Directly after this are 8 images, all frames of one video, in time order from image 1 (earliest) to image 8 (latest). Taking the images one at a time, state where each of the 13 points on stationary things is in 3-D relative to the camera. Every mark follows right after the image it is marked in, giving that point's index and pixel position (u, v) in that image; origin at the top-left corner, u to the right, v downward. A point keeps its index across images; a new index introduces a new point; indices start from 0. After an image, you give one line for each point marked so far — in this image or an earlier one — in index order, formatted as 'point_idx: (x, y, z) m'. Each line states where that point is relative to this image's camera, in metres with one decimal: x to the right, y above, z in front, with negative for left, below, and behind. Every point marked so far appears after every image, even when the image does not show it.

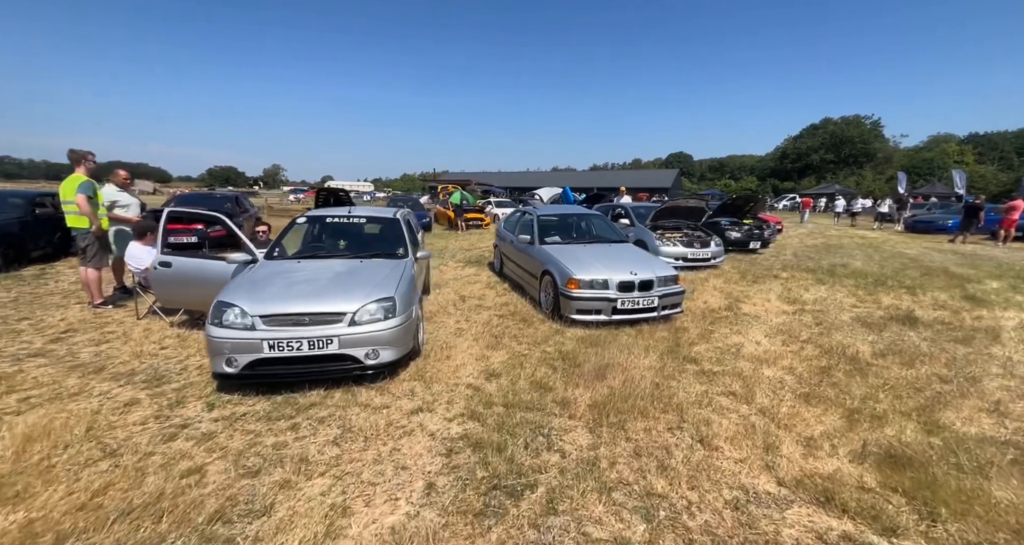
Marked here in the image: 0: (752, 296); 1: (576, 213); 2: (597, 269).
0: (+3.8, -0.4, +6.3) m
1: (+1.1, +1.0, +6.7) m
2: (+1.0, 0.0, +4.6) m
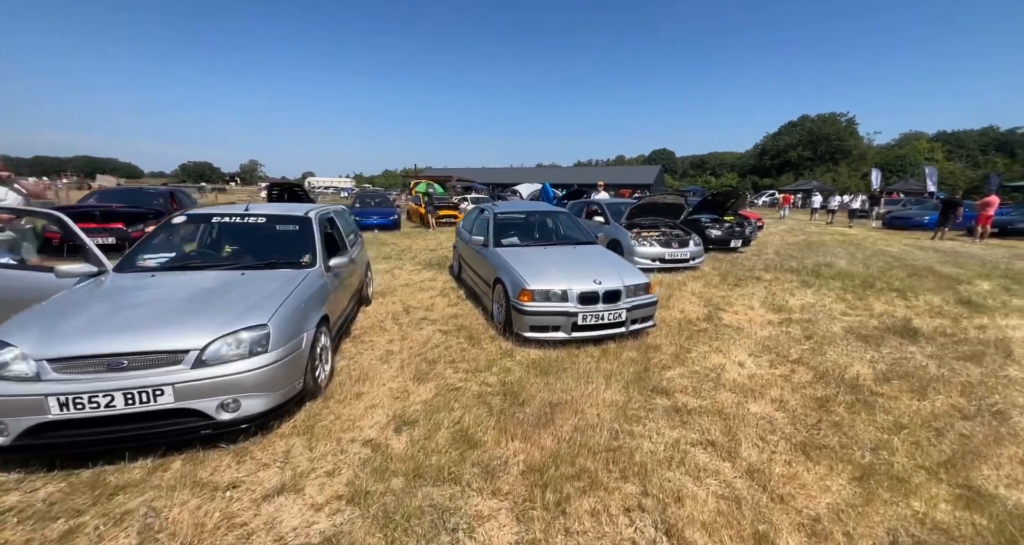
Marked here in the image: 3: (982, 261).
0: (+3.2, -0.5, +5.7) m
1: (+0.4, +1.0, +6.0) m
2: (+0.4, 0.0, +3.9) m
3: (+11.6, +0.3, +9.7) m
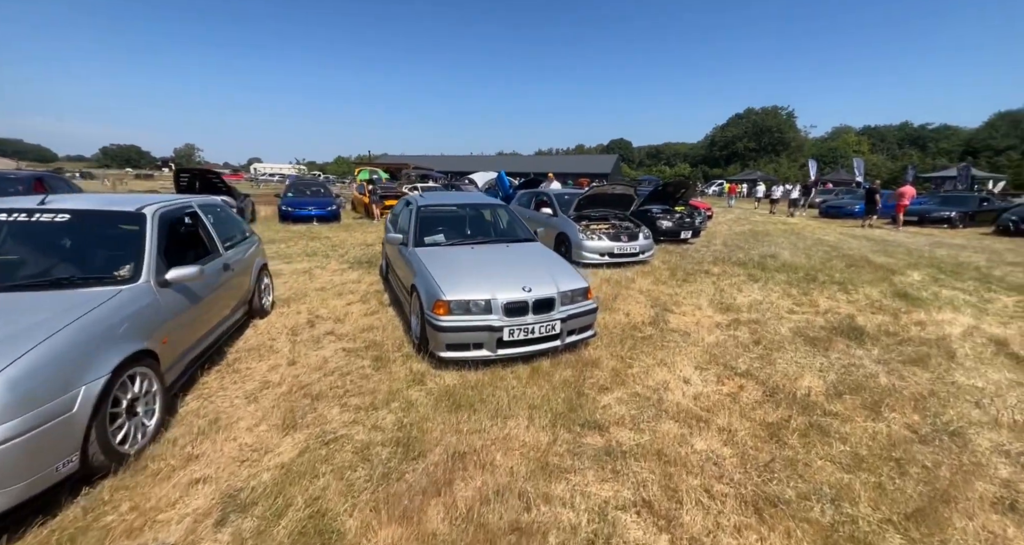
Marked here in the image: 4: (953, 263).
0: (+2.3, -0.4, +5.3) m
1: (-0.5, +1.0, +5.3) m
2: (-0.3, -0.1, +3.3) m
3: (+10.3, +0.6, +10.1) m
4: (+9.3, +0.2, +8.3) m
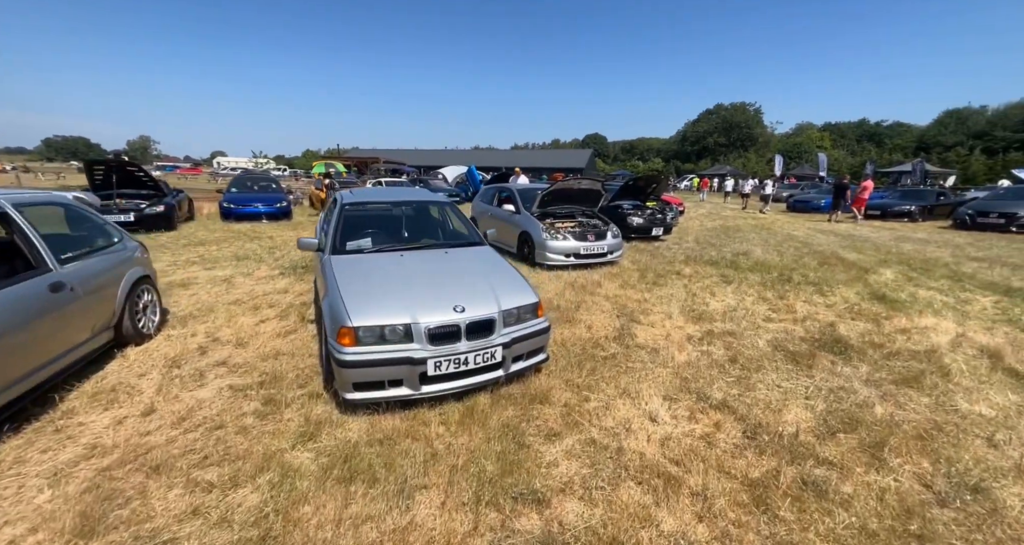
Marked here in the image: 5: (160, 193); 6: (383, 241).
0: (+1.7, -0.5, +4.8) m
1: (-1.1, +0.9, +4.6) m
2: (-0.8, -0.2, +2.7) m
3: (+9.4, +0.7, +10.0) m
4: (+8.5, +0.3, +8.1) m
5: (-8.6, +1.9, +9.7) m
6: (-1.3, +0.3, +3.9) m
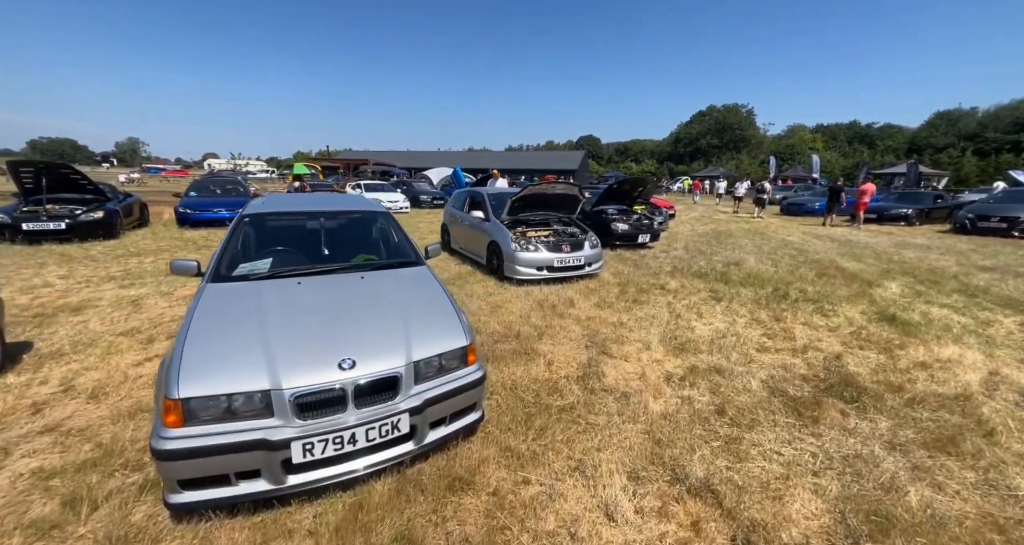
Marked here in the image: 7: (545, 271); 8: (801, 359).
0: (+1.2, -0.7, +4.1) m
1: (-1.6, +0.6, +3.9) m
2: (-1.3, -0.4, +1.9) m
3: (+8.8, +0.5, +9.4) m
4: (+7.9, +0.1, +7.5) m
5: (-9.2, +1.7, +8.8) m
6: (-1.8, +0.1, +3.2) m
7: (+0.5, 0.0, +6.1) m
8: (+2.7, -0.8, +3.7) m
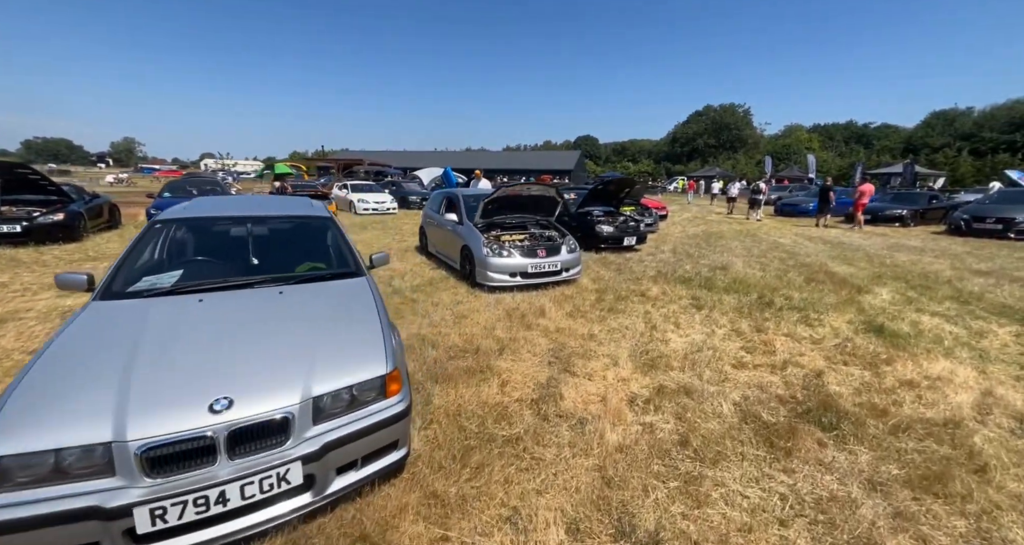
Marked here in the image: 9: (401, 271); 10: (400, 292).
0: (+0.8, -0.8, +3.8) m
1: (-2.0, +0.5, +3.6) m
2: (-1.6, -0.5, +1.6) m
3: (+8.4, +0.4, +9.2) m
4: (+7.5, 0.0, +7.2) m
5: (-9.6, +1.6, +8.5) m
6: (-2.2, 0.0, +2.8) m
7: (+0.1, -0.1, +5.8) m
8: (+2.3, -0.9, +3.4) m
9: (-2.0, 0.0, +7.2) m
10: (-1.6, -0.3, +5.8) m
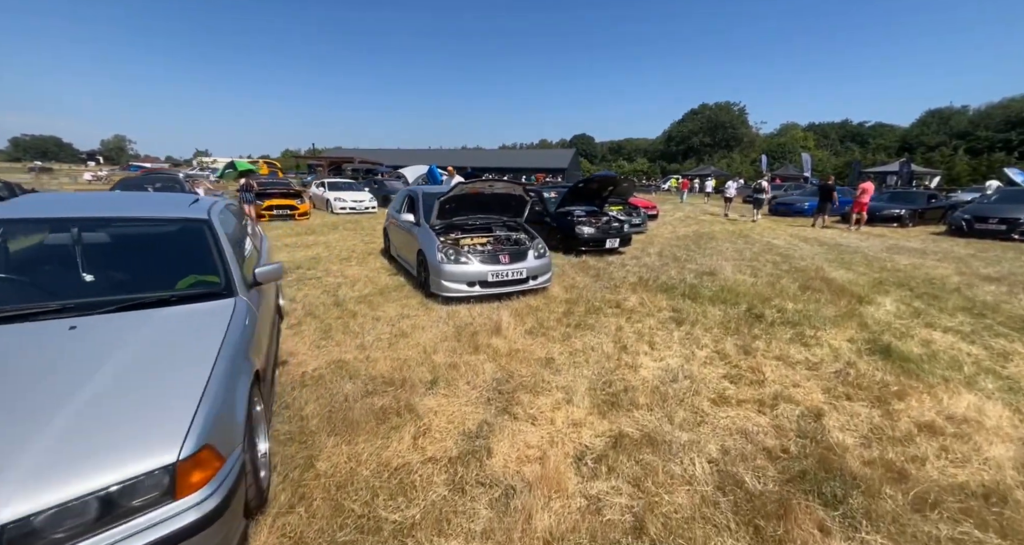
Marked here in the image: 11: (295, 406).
0: (+0.3, -0.9, +3.1) m
1: (-2.5, +0.4, +2.8) m
2: (-2.2, -0.7, +0.9) m
3: (+7.8, +0.4, +8.6) m
4: (+6.9, -0.1, +6.6) m
5: (-10.2, +1.5, +7.7) m
6: (-2.7, -0.1, +2.1) m
7: (-0.5, -0.2, +5.1) m
8: (+1.8, -1.0, +2.8) m
9: (-2.6, -0.1, +6.5) m
10: (-2.2, -0.4, +5.0) m
11: (-1.5, -0.9, +2.7) m
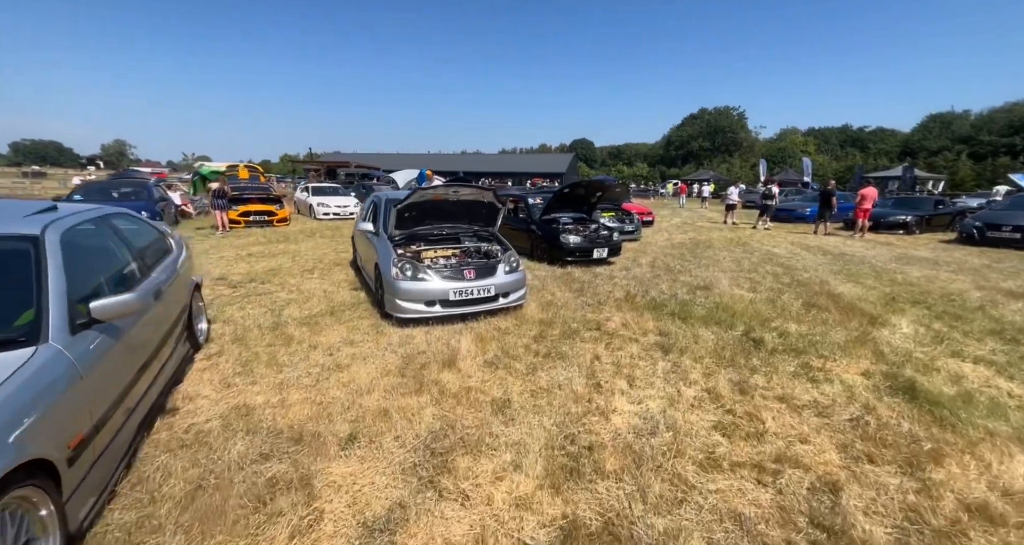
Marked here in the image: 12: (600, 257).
0: (-0.1, -1.1, +2.5) m
1: (-2.9, +0.2, +2.2) m
2: (-2.6, -0.8, +0.3) m
3: (+7.4, +0.1, +7.9) m
4: (+6.5, -0.3, +6.0) m
5: (-10.6, +1.2, +7.1) m
6: (-3.1, -0.3, +1.5) m
7: (-0.9, -0.4, +4.5) m
8: (+1.4, -1.2, +2.1) m
9: (-3.0, -0.3, +5.9) m
10: (-2.6, -0.6, +4.4) m
11: (-1.9, -1.1, +2.1) m
12: (+1.7, +0.3, +7.9) m
